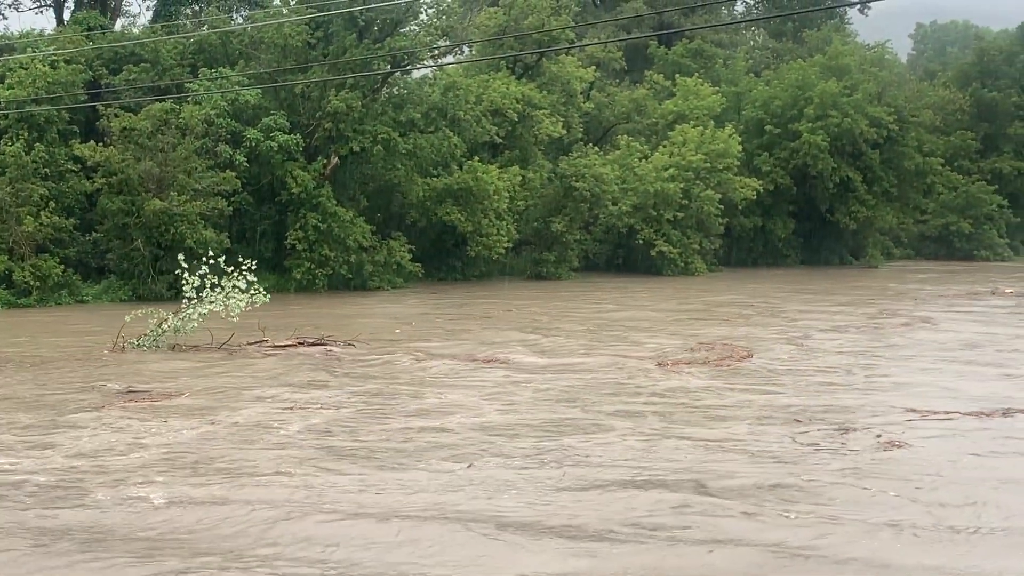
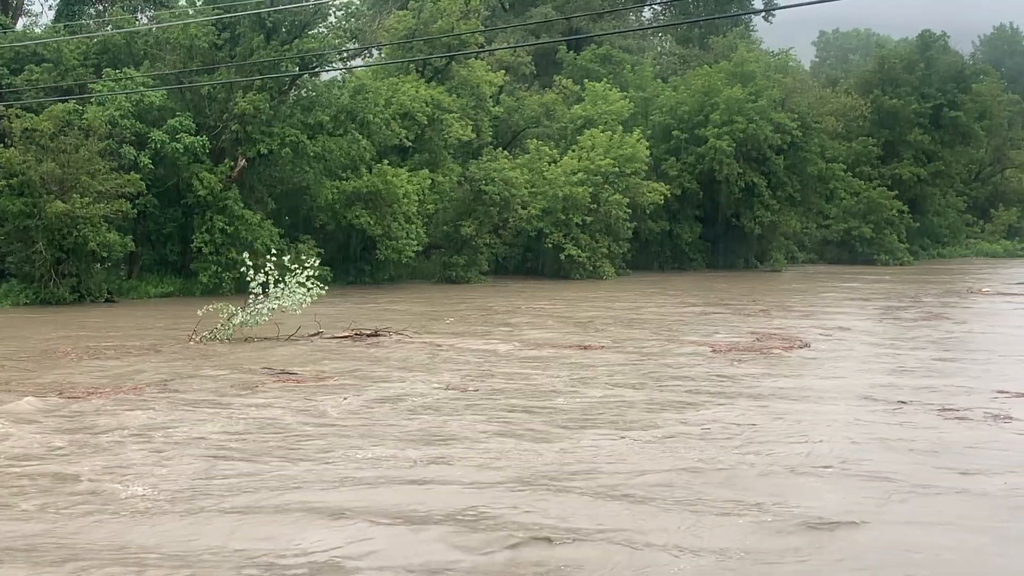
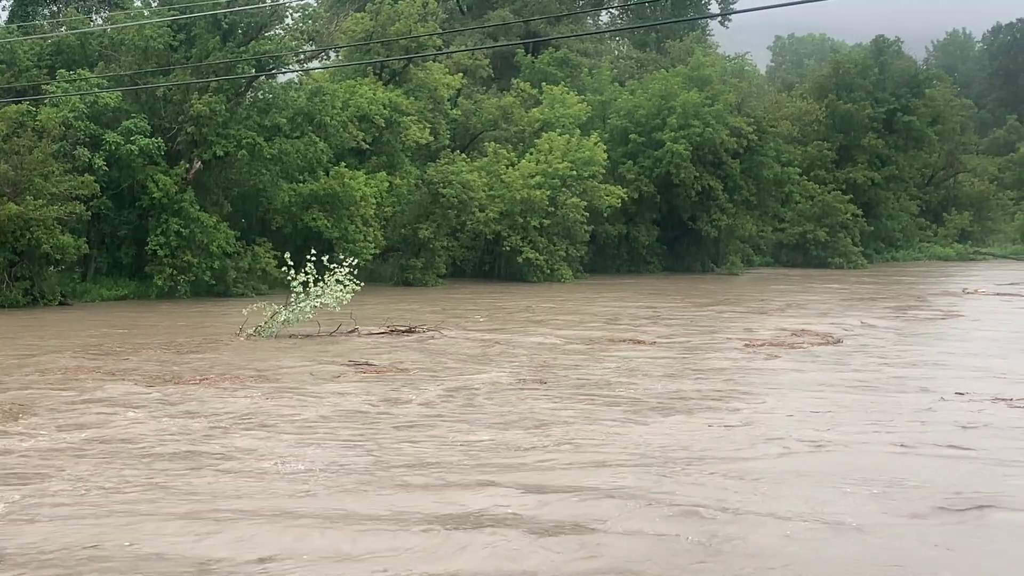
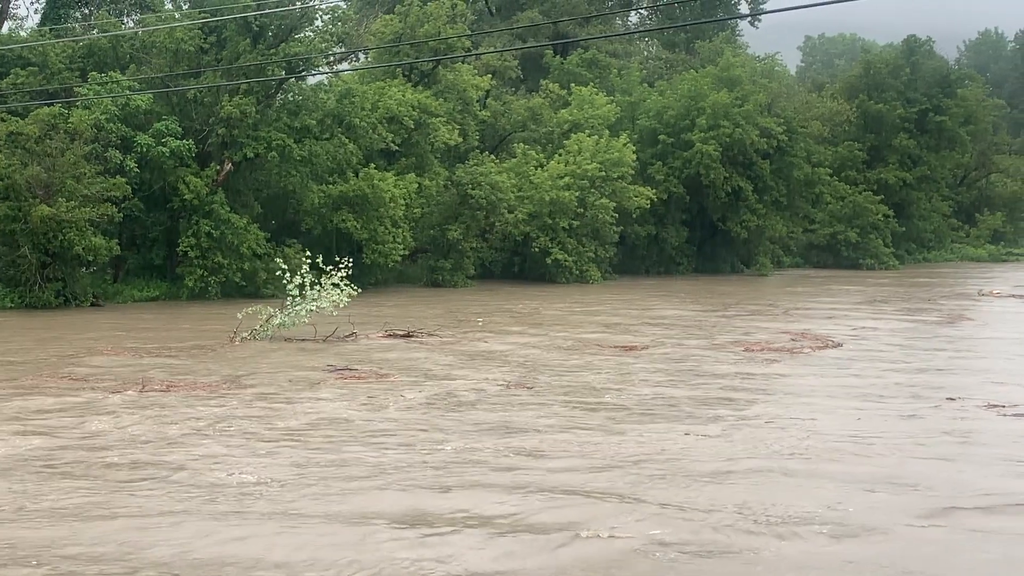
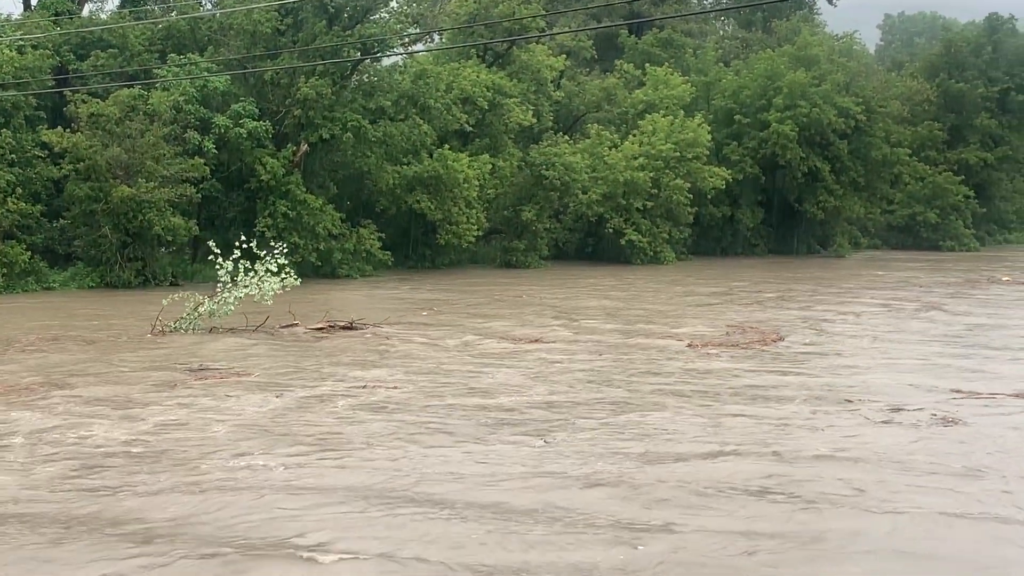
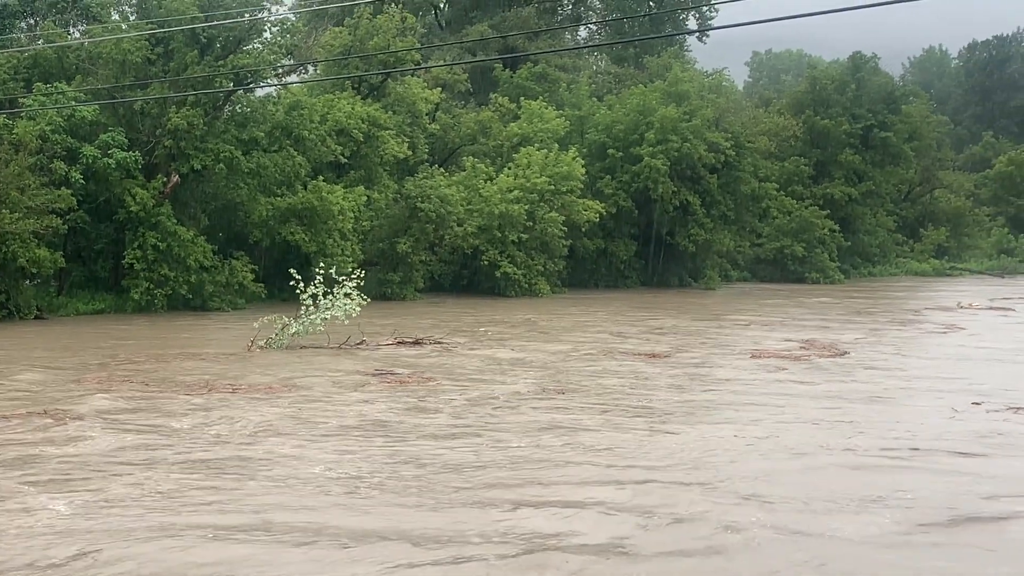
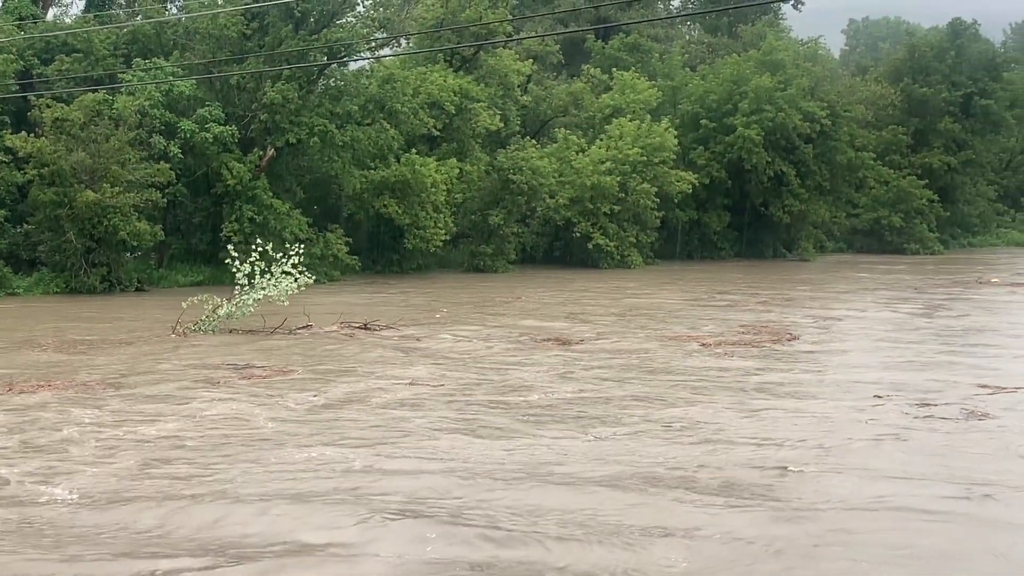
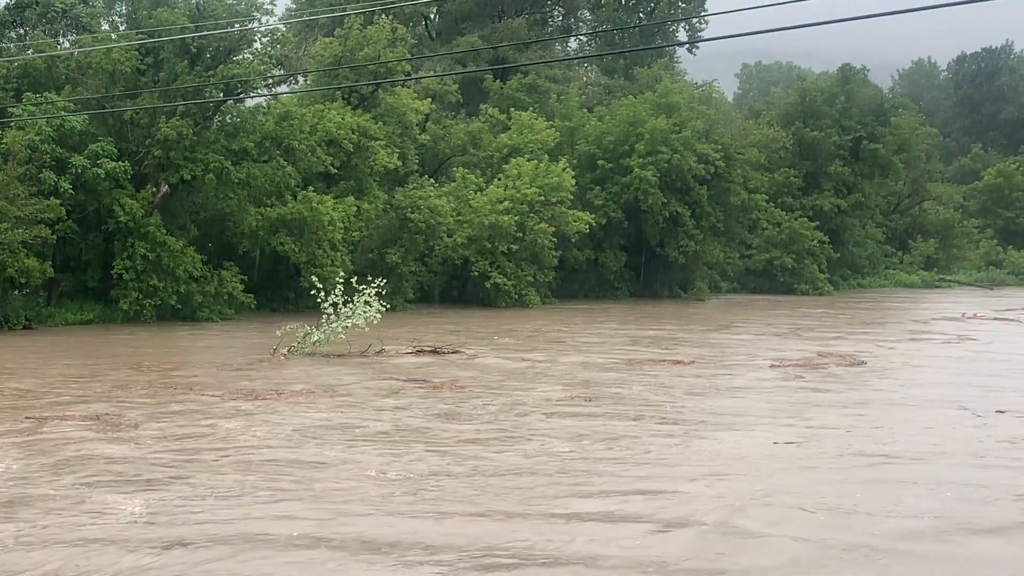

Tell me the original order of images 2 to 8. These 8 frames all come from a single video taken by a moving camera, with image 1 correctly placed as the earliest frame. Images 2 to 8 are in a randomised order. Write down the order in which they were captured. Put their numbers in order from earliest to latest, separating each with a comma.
5, 7, 2, 4, 3, 6, 8
